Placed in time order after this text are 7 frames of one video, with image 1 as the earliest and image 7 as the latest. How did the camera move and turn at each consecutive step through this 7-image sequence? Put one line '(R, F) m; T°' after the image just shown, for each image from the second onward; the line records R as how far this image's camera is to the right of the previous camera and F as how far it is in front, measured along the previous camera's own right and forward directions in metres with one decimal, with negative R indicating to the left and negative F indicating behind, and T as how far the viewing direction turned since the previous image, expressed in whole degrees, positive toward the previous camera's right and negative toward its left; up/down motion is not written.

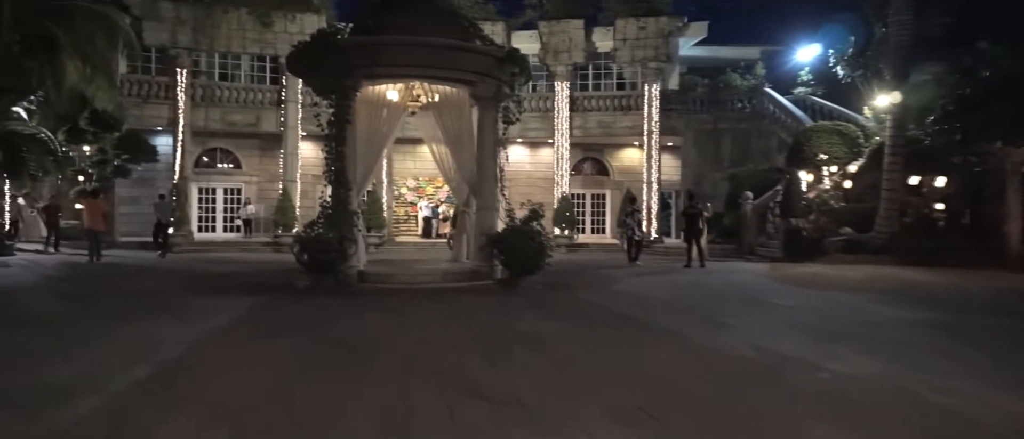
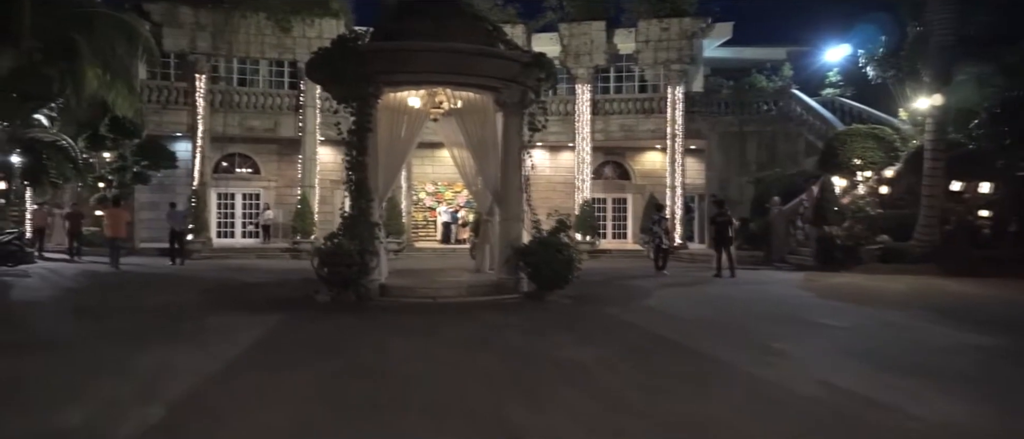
(-0.1, +0.3) m; -1°
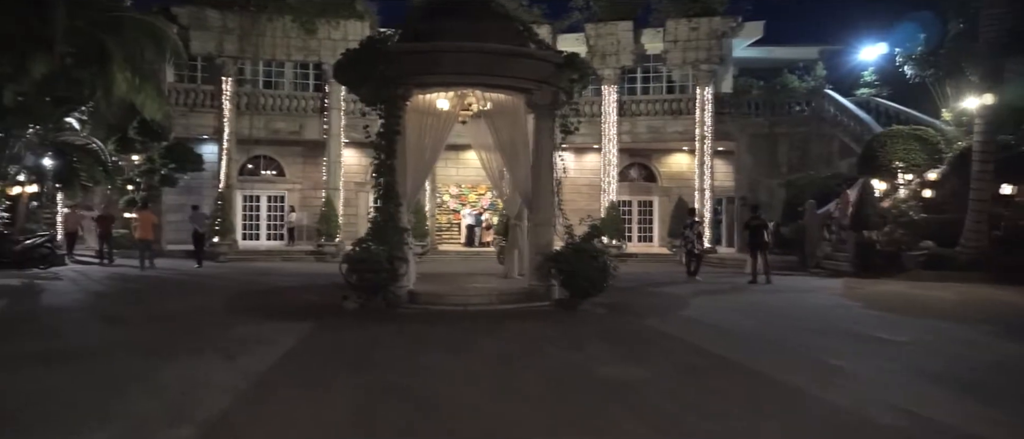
(-0.1, +0.3) m; -2°
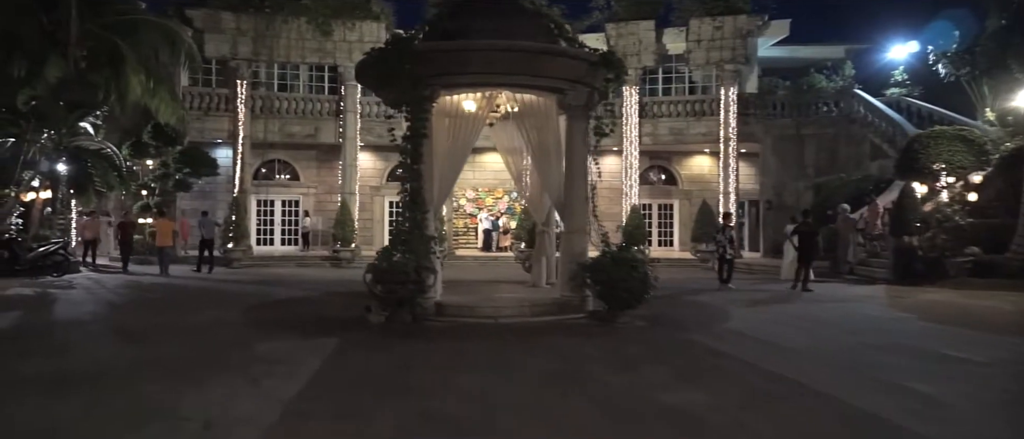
(-0.3, +0.5) m; -1°
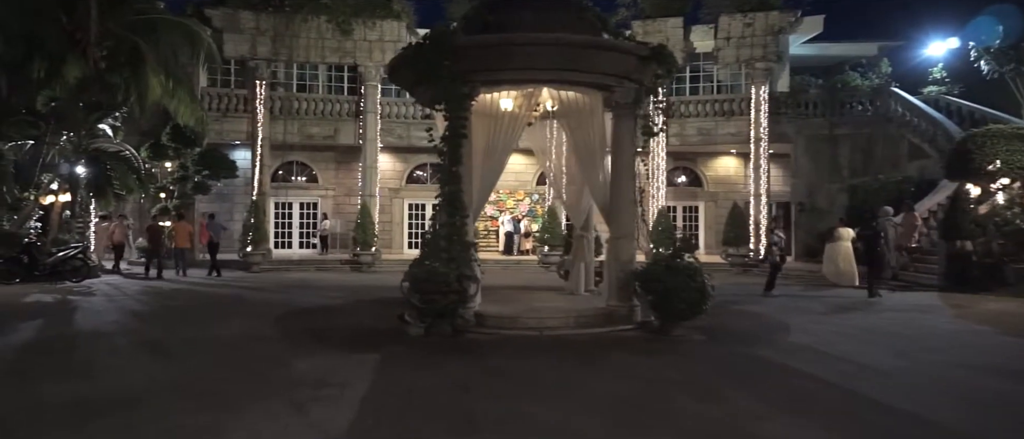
(-0.4, +0.5) m; -1°
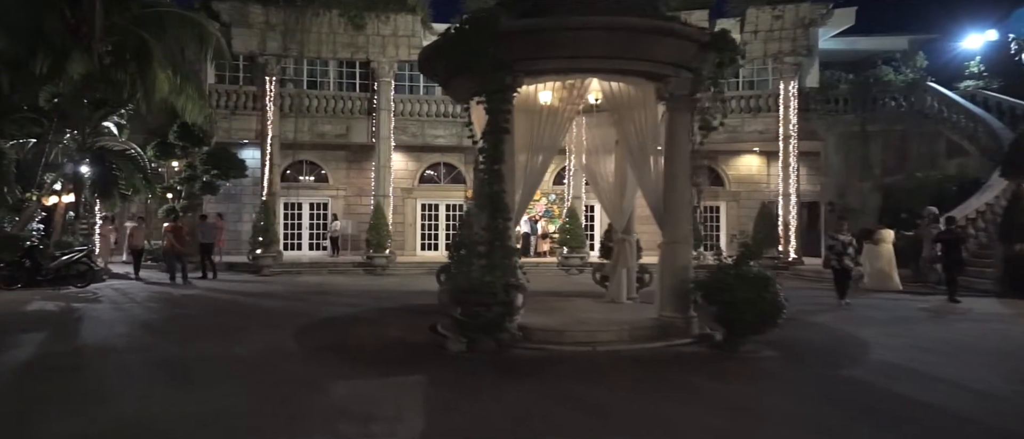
(-0.5, +0.7) m; 0°
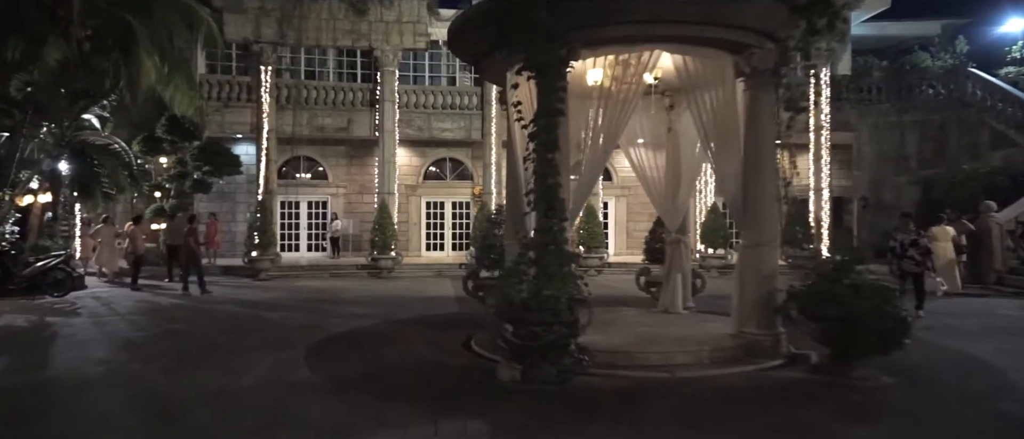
(-0.6, +1.2) m; +1°
